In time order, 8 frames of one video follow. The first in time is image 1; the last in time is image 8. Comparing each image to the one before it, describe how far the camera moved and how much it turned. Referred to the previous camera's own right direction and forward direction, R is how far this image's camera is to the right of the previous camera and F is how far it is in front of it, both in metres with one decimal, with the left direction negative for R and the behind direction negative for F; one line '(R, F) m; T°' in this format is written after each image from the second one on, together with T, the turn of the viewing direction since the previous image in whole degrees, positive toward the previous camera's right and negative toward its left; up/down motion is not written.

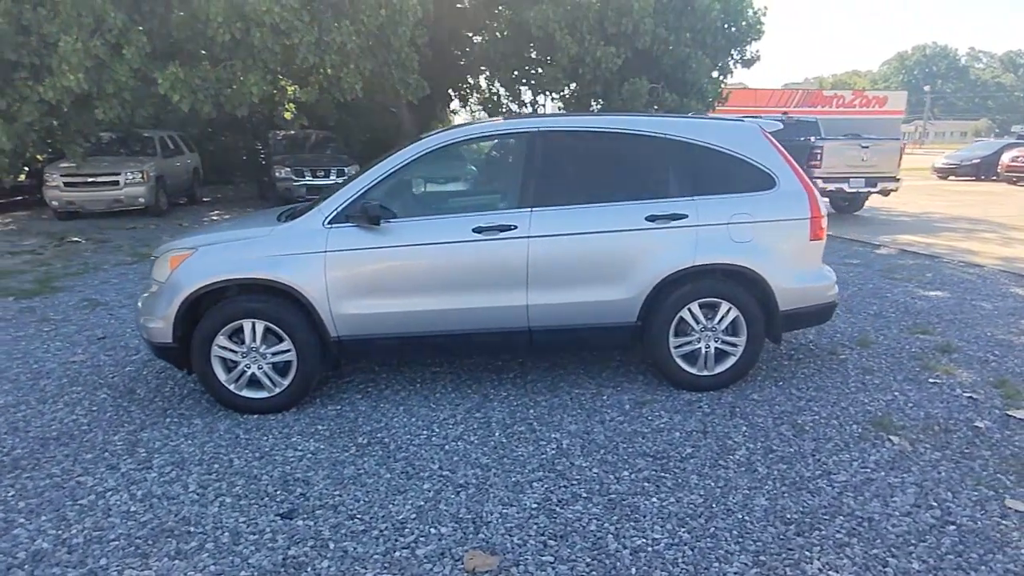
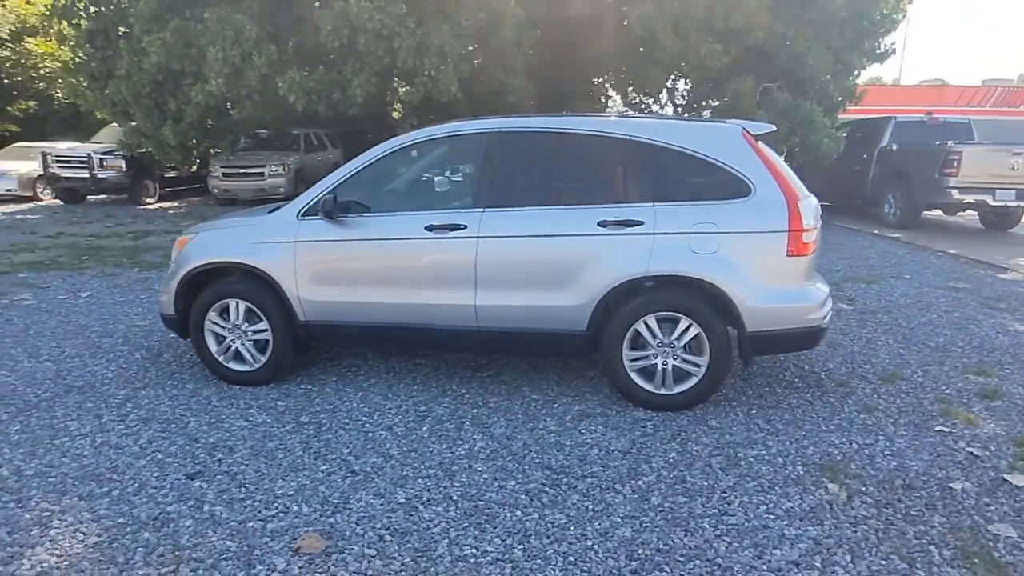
(+1.5, +0.2) m; -14°
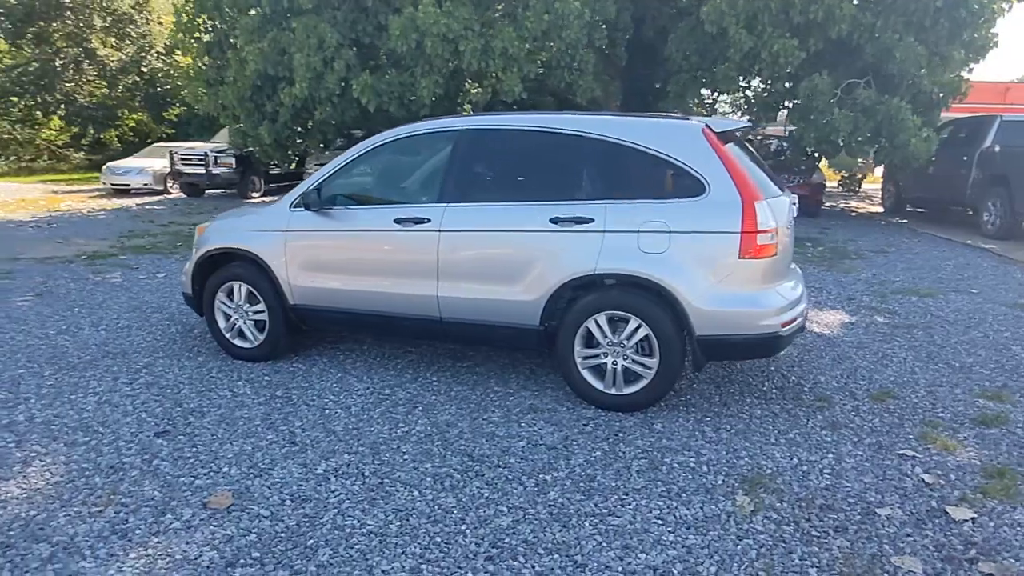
(+1.1, 0.0) m; -10°
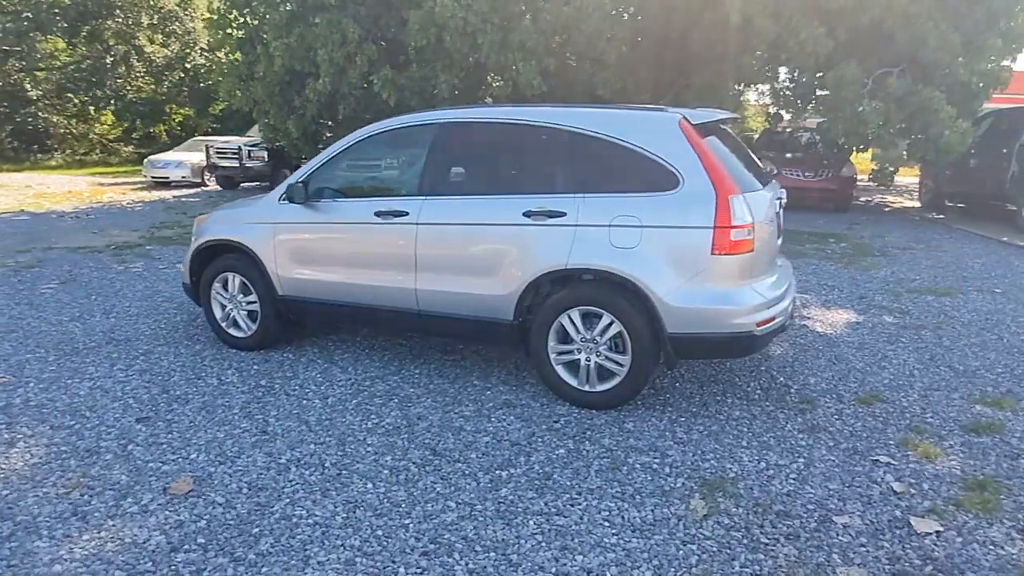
(+0.5, +0.1) m; -3°
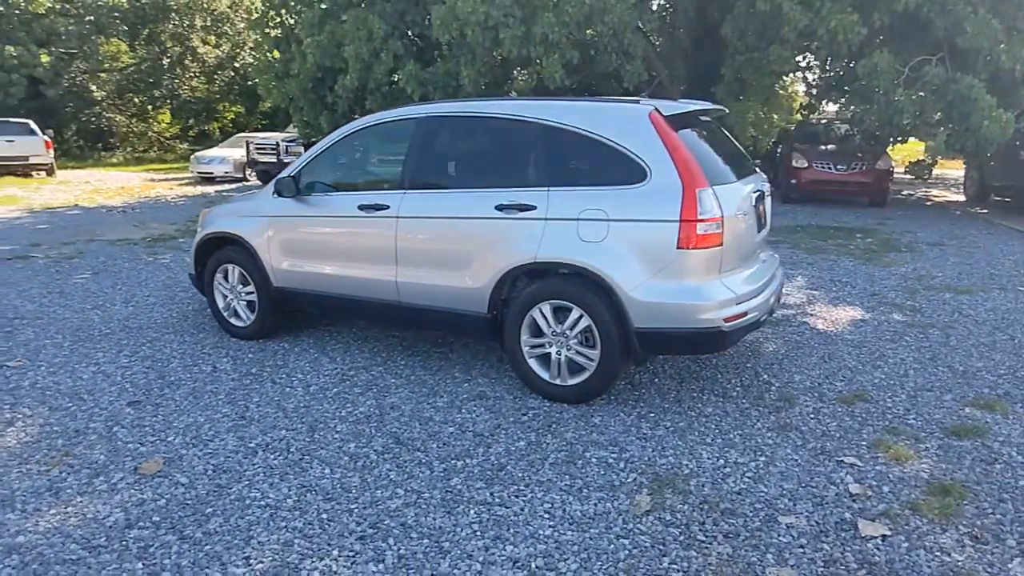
(+0.5, 0.0) m; -4°
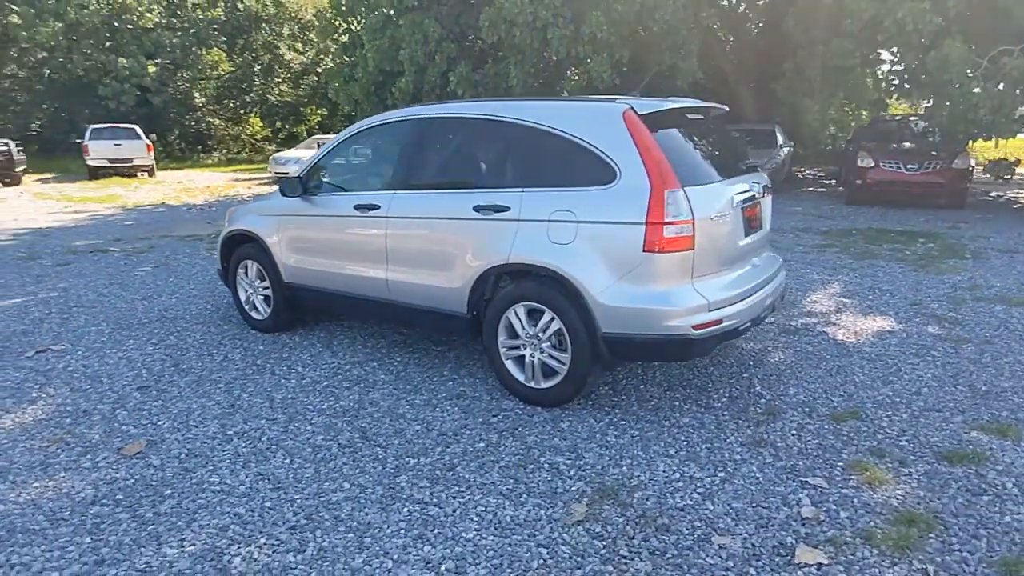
(+0.7, +0.1) m; -7°
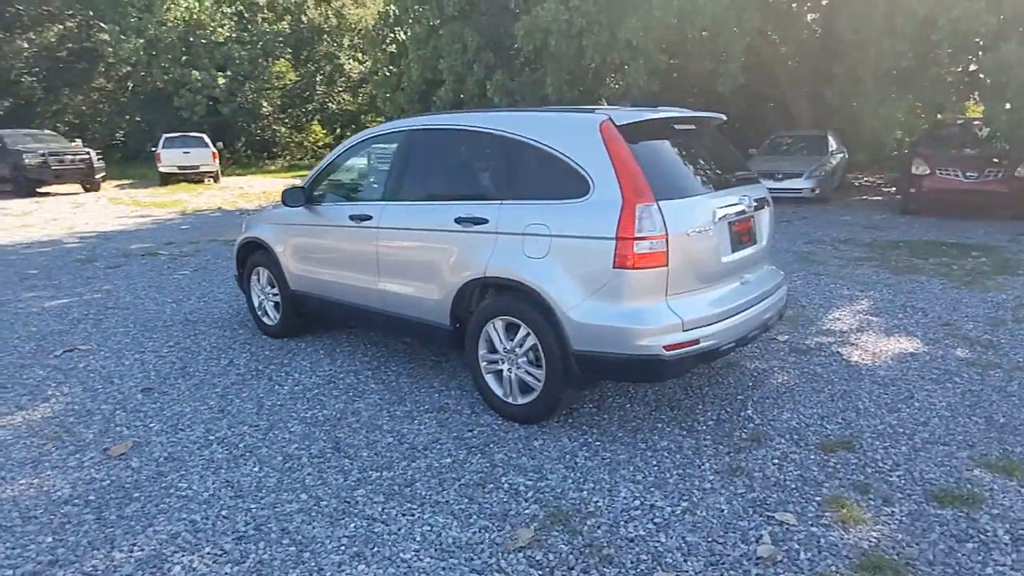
(+0.5, +0.1) m; -5°
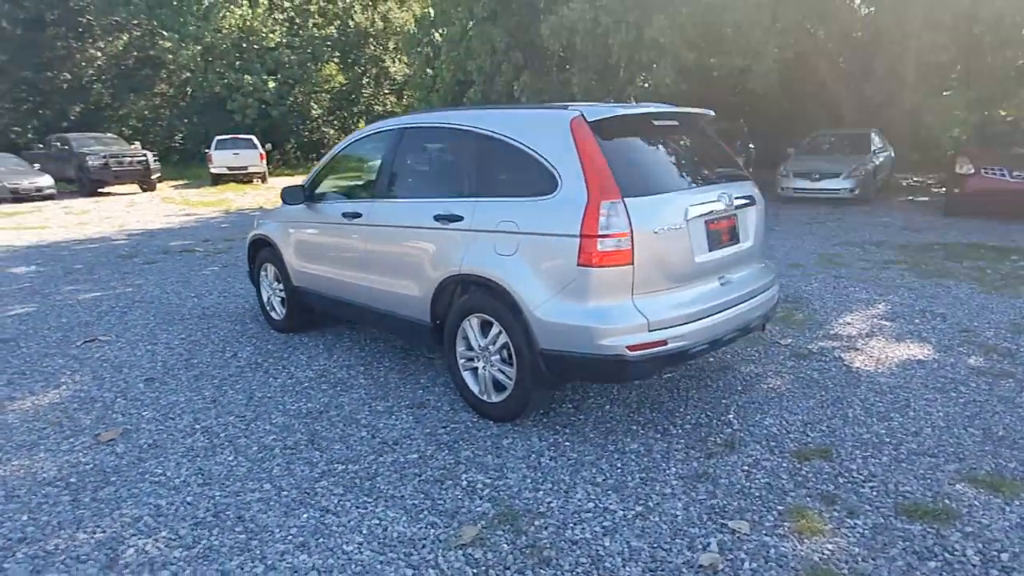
(+0.5, 0.0) m; -4°
